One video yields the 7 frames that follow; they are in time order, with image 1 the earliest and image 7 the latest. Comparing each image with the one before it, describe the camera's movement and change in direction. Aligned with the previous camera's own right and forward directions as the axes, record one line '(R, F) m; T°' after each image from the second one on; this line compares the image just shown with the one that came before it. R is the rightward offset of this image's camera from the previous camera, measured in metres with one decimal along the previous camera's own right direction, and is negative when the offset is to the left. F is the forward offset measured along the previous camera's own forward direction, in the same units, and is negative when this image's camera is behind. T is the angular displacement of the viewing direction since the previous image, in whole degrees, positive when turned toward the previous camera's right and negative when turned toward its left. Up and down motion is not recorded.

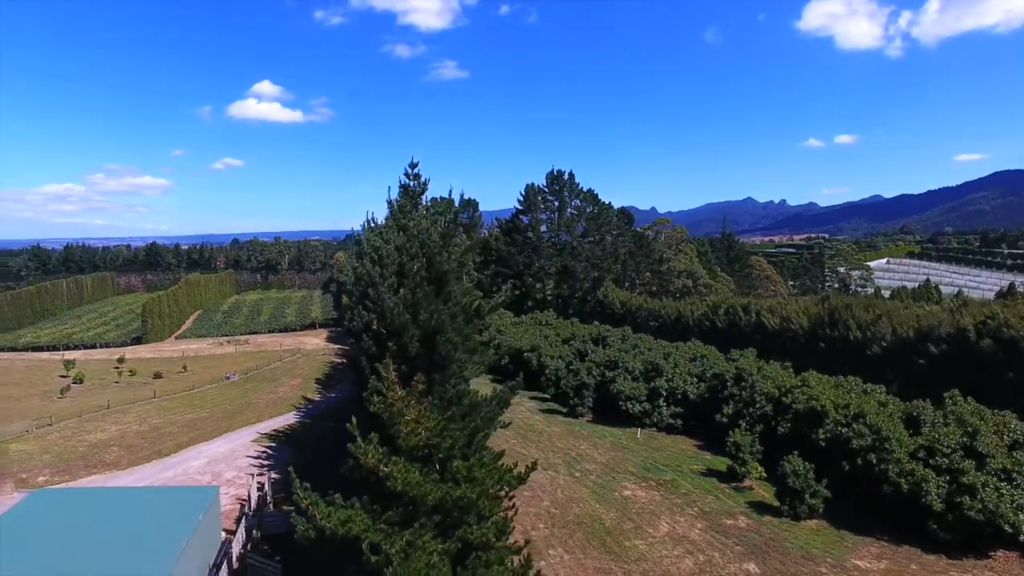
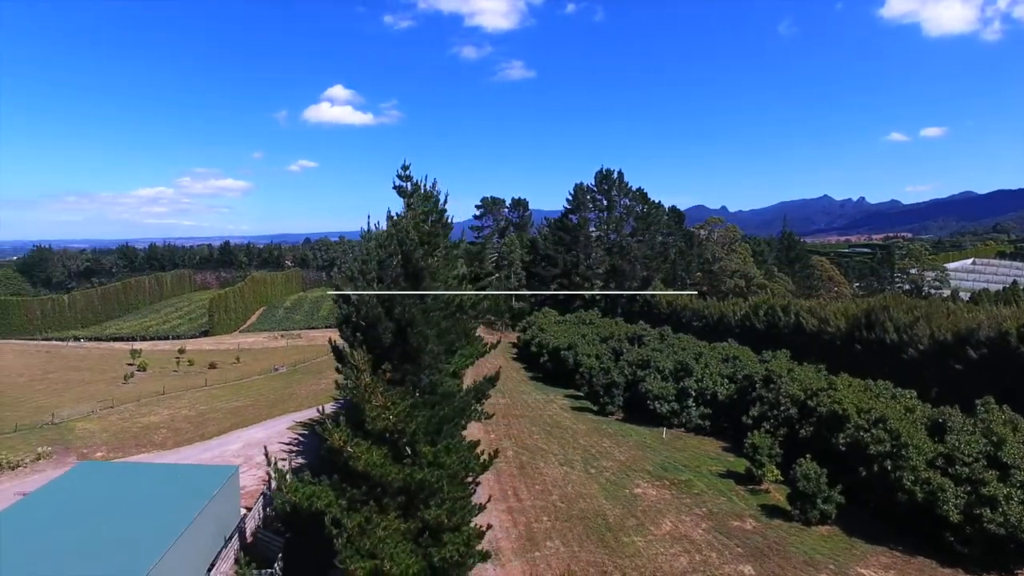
(+1.6, -0.3) m; -6°
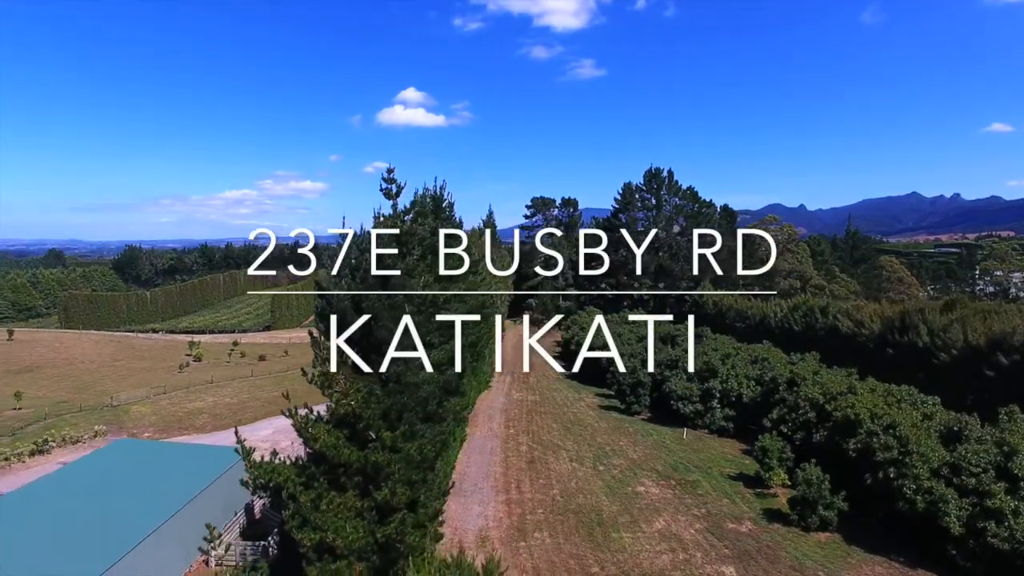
(+1.9, -0.4) m; -6°
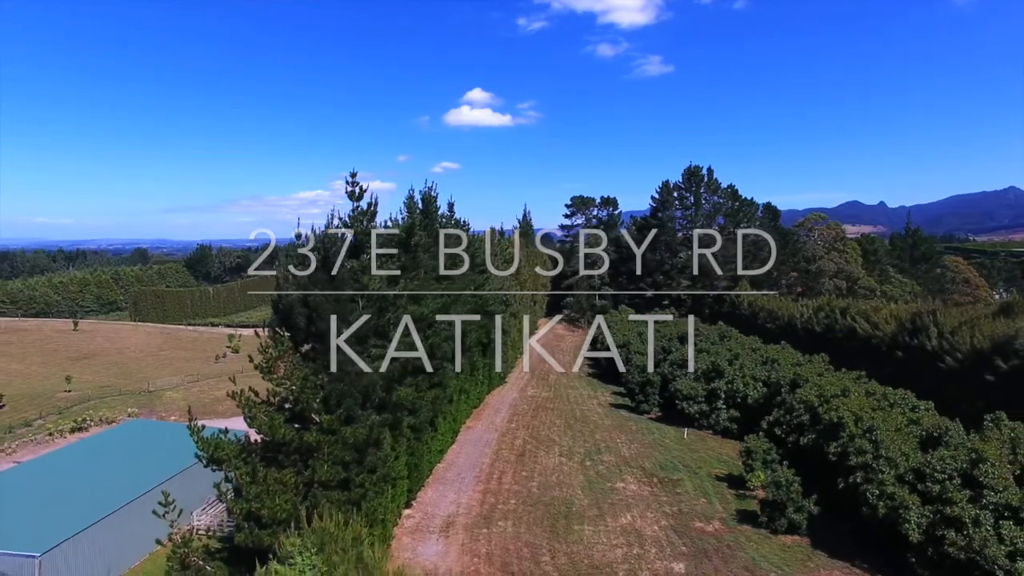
(+2.5, -0.4) m; -6°
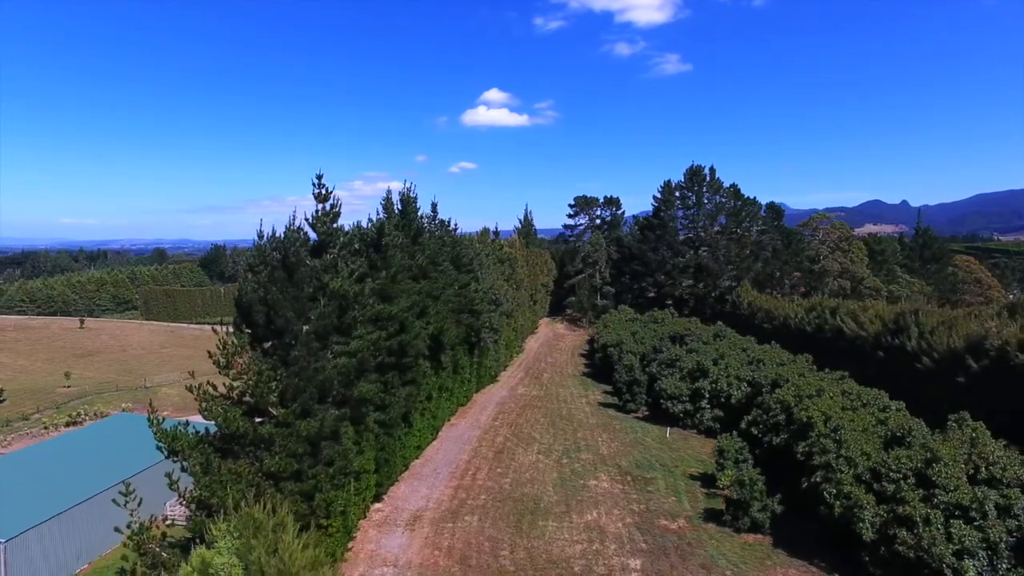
(+1.3, -0.2) m; -2°
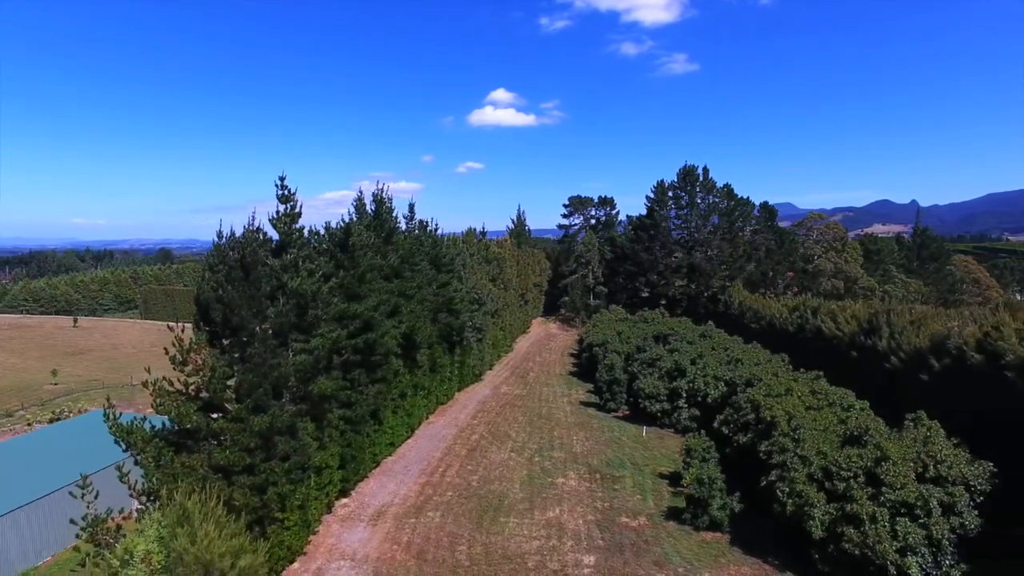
(+1.2, -0.2) m; -1°
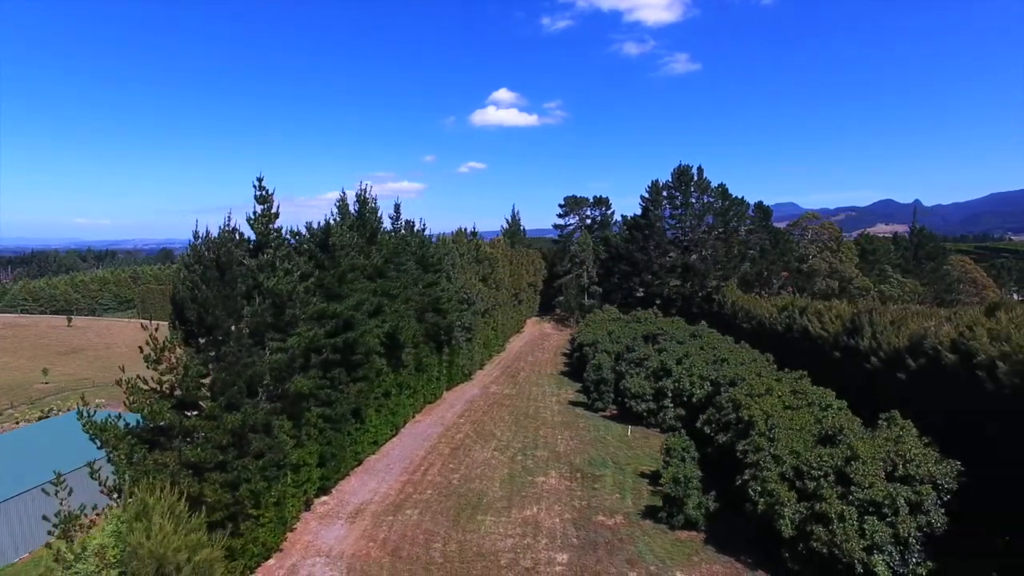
(+0.7, -0.1) m; 0°
